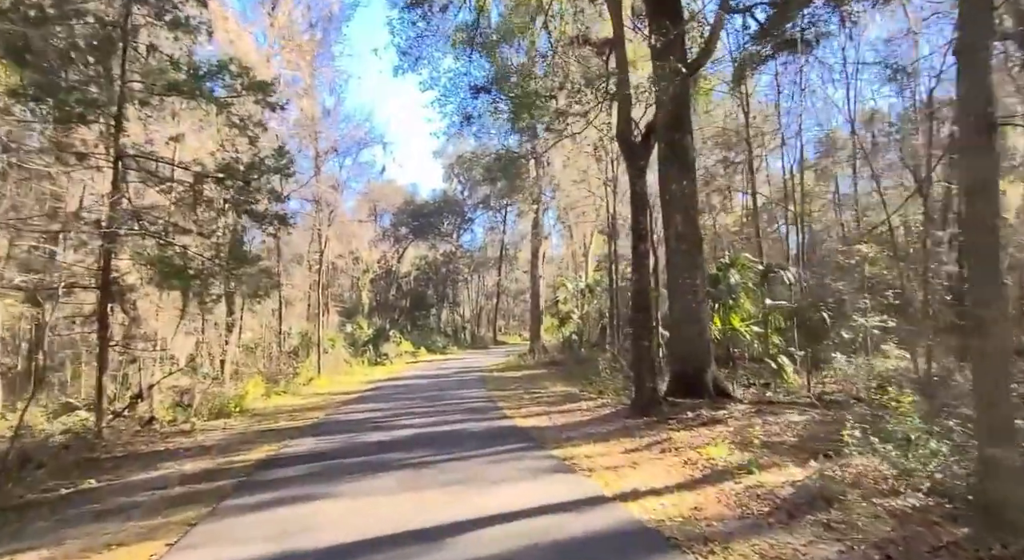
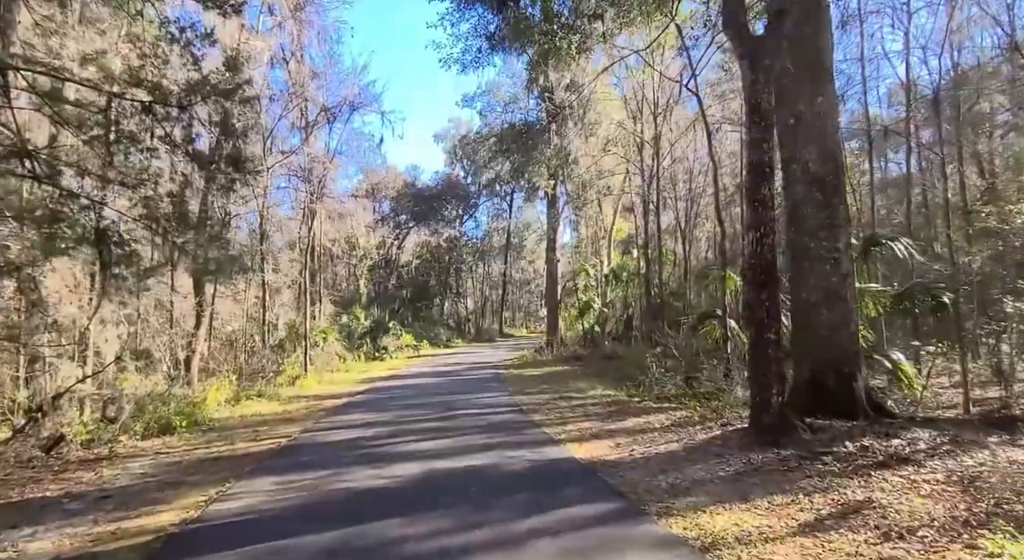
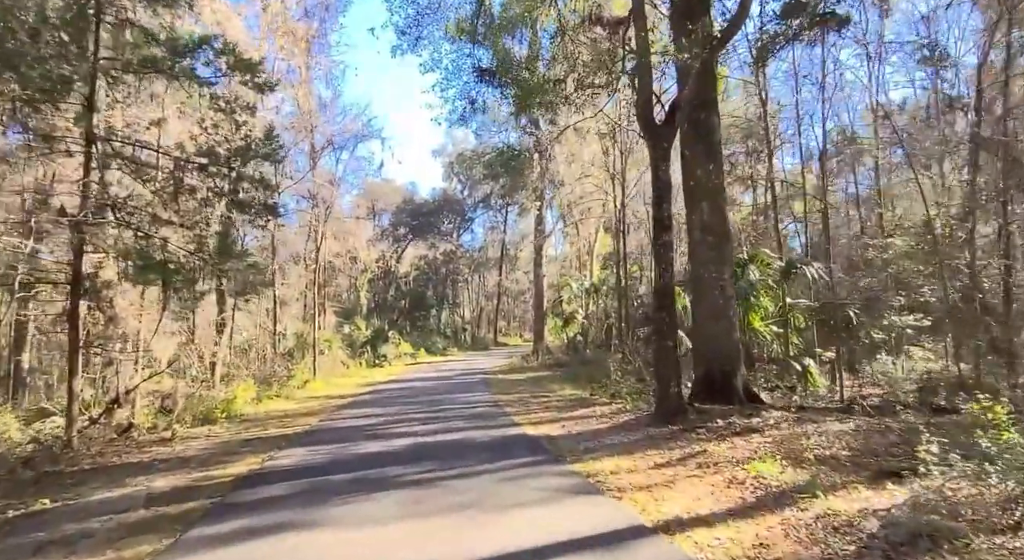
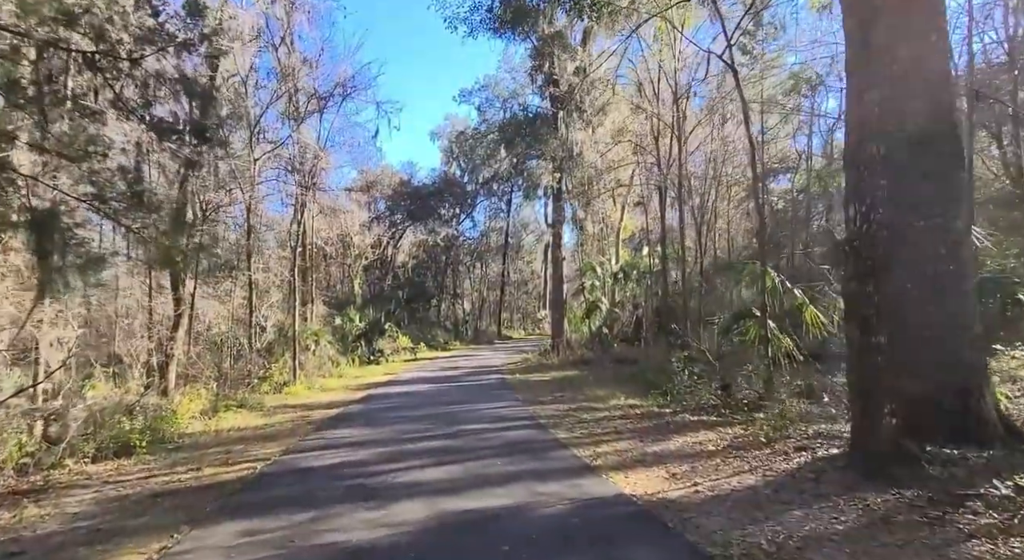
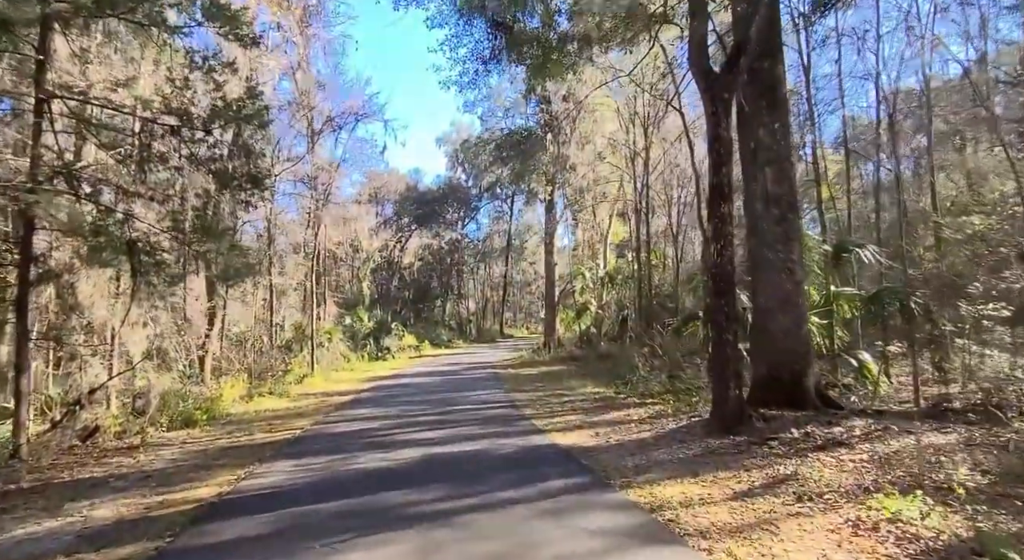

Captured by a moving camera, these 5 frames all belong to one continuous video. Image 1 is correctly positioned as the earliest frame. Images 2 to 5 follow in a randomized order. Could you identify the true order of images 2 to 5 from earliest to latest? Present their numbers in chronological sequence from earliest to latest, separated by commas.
3, 5, 2, 4
